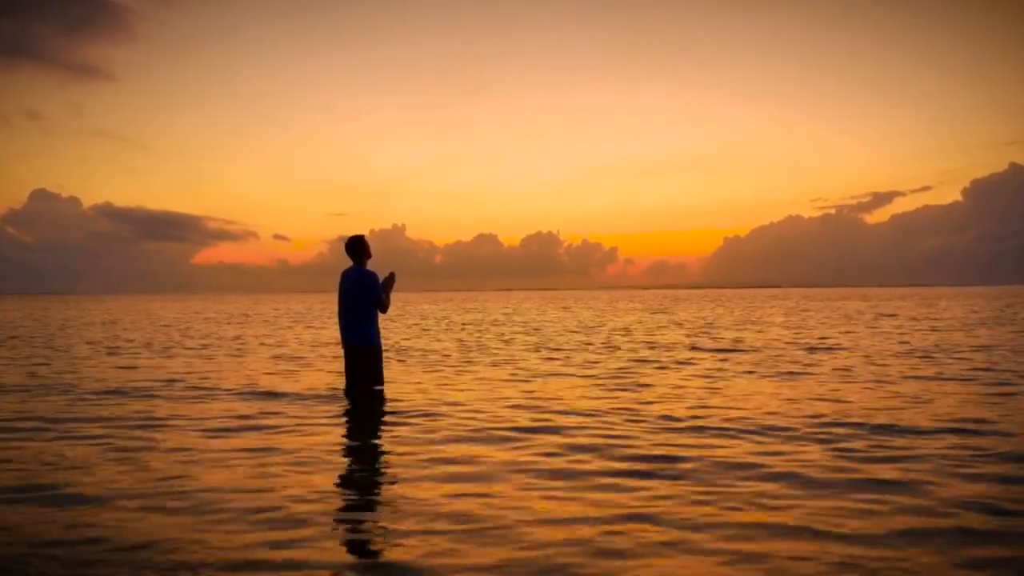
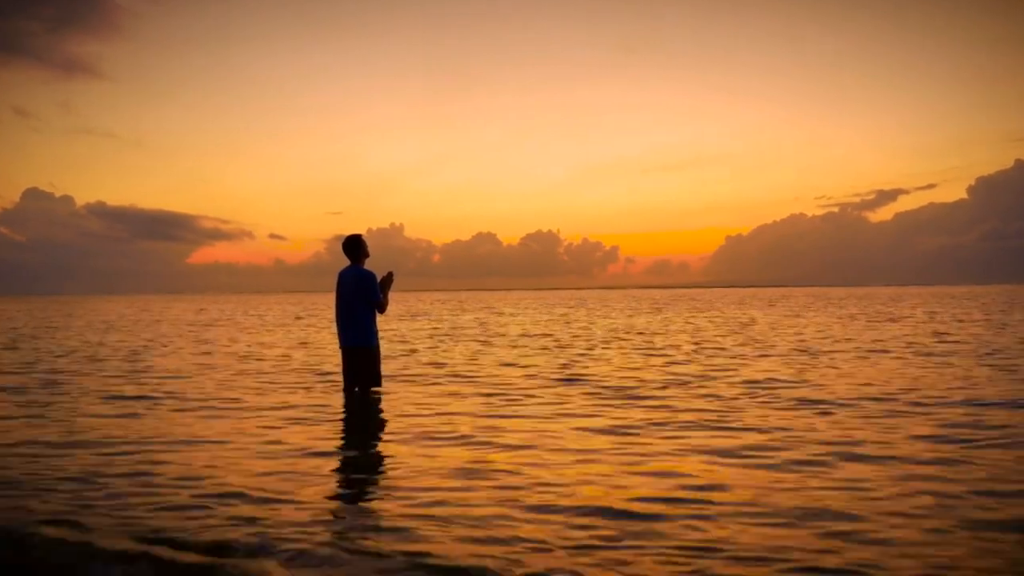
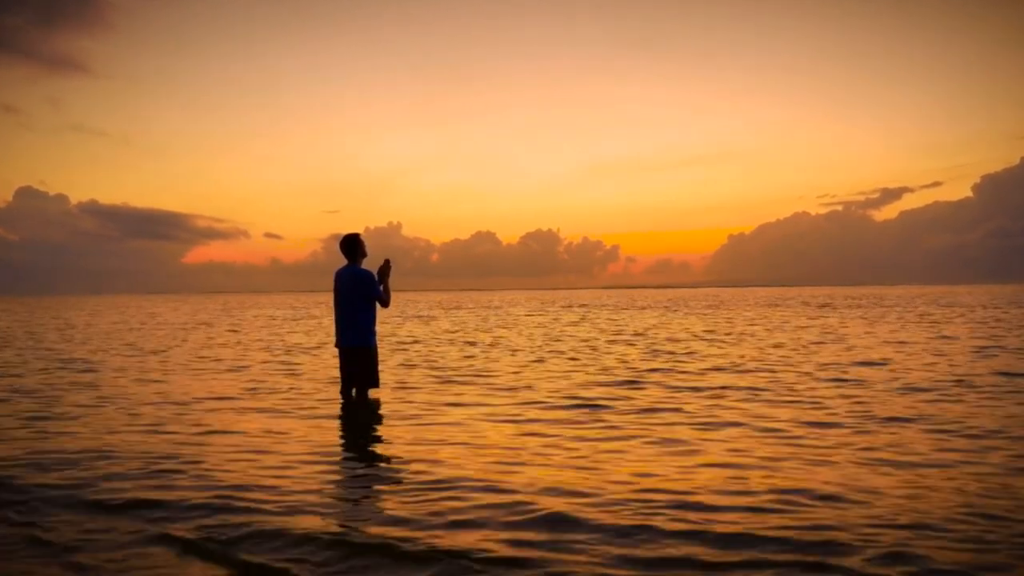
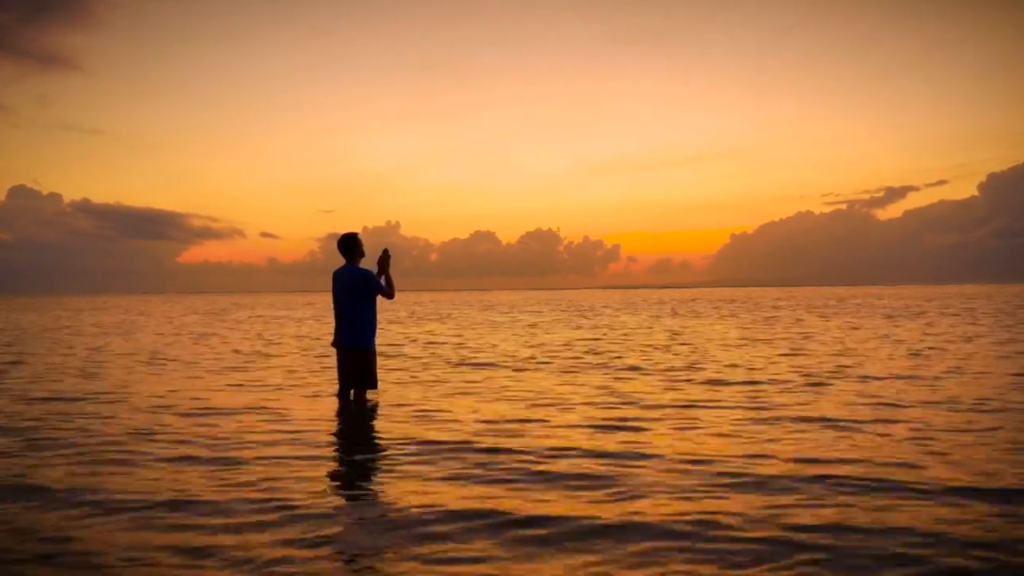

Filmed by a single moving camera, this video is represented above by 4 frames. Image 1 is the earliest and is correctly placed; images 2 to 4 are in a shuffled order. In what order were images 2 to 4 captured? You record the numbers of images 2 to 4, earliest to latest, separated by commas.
2, 3, 4
